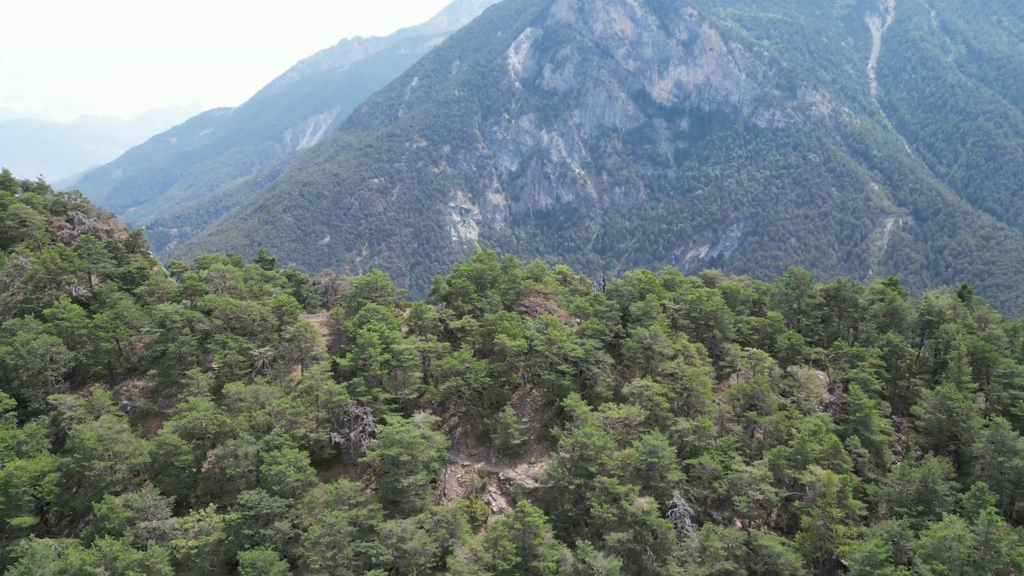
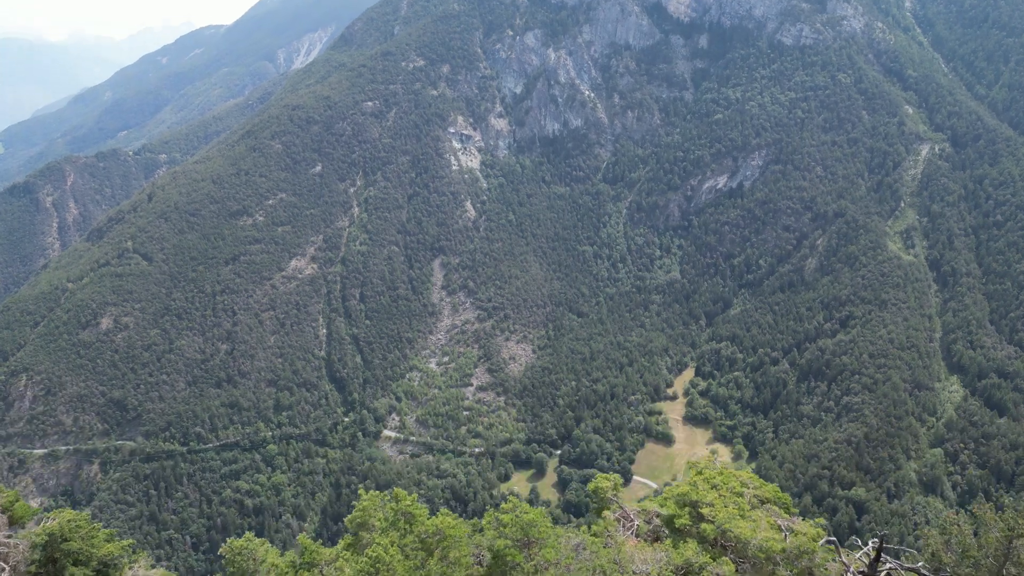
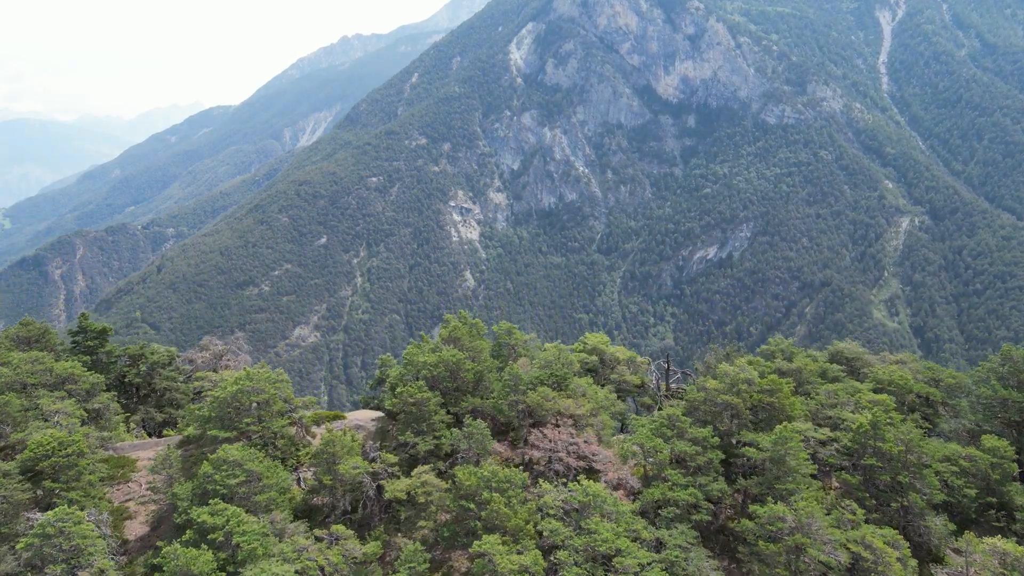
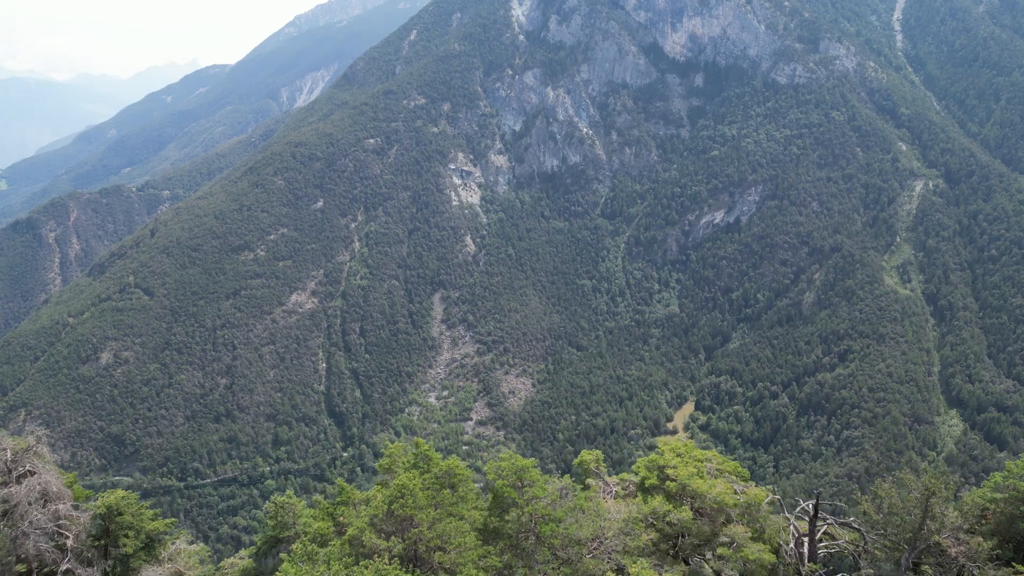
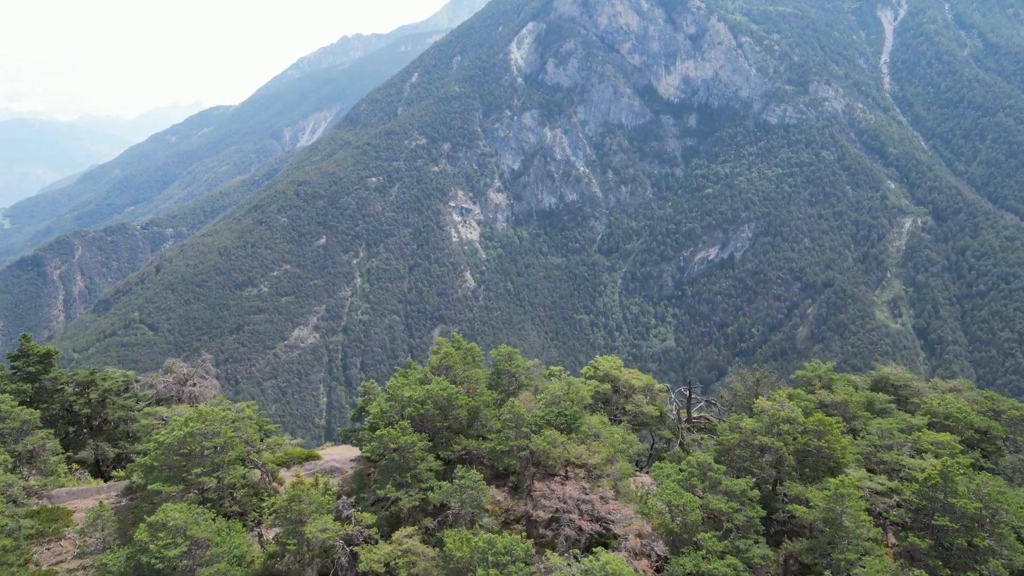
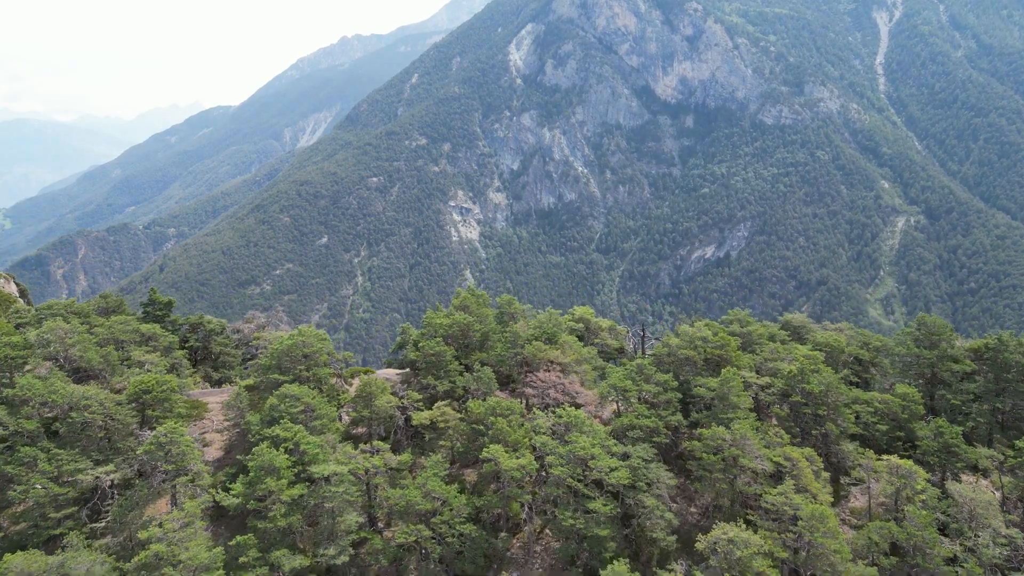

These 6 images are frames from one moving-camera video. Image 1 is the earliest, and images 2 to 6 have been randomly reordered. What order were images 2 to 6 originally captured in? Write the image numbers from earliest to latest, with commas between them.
6, 3, 5, 4, 2
